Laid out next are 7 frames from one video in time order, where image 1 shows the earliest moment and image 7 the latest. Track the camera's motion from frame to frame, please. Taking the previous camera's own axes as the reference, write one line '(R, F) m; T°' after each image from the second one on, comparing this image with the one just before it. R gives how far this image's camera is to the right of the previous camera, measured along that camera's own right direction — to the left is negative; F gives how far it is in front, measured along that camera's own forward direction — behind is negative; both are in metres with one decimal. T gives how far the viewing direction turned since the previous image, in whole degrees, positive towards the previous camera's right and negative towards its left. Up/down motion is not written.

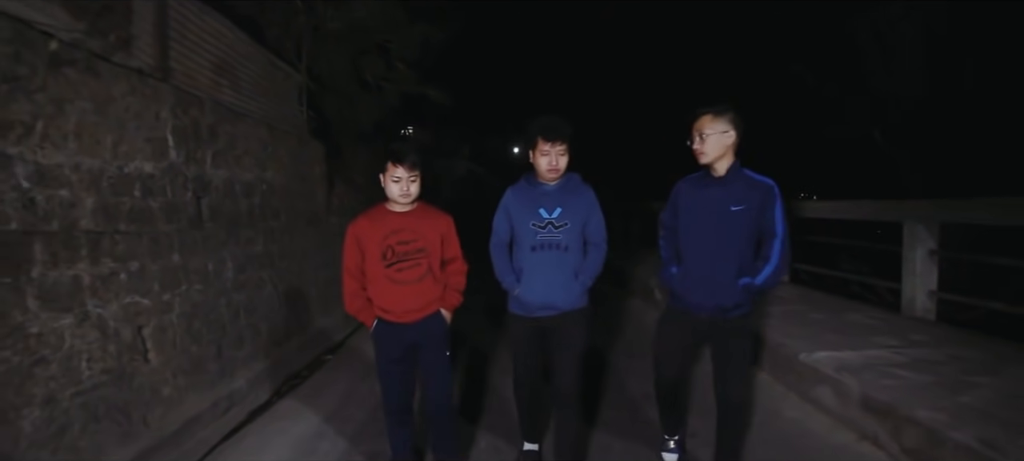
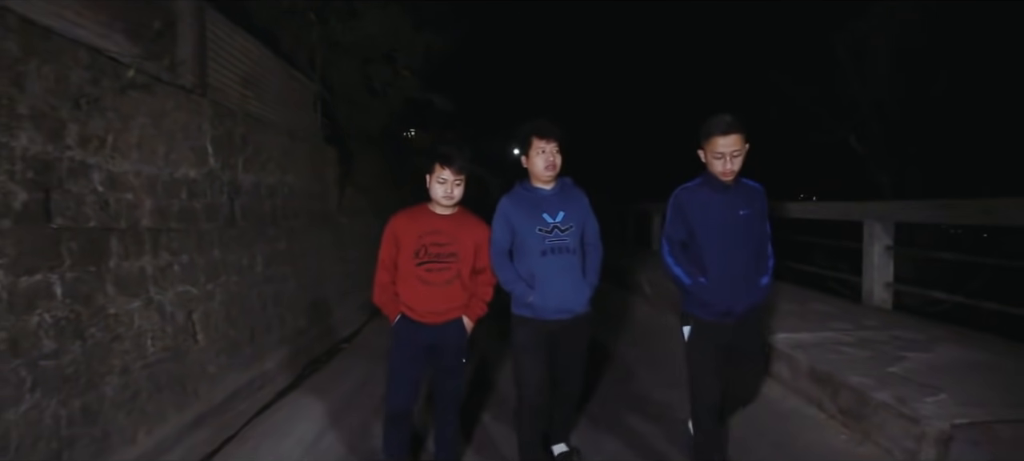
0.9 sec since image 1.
(0.0, -0.6) m; 0°
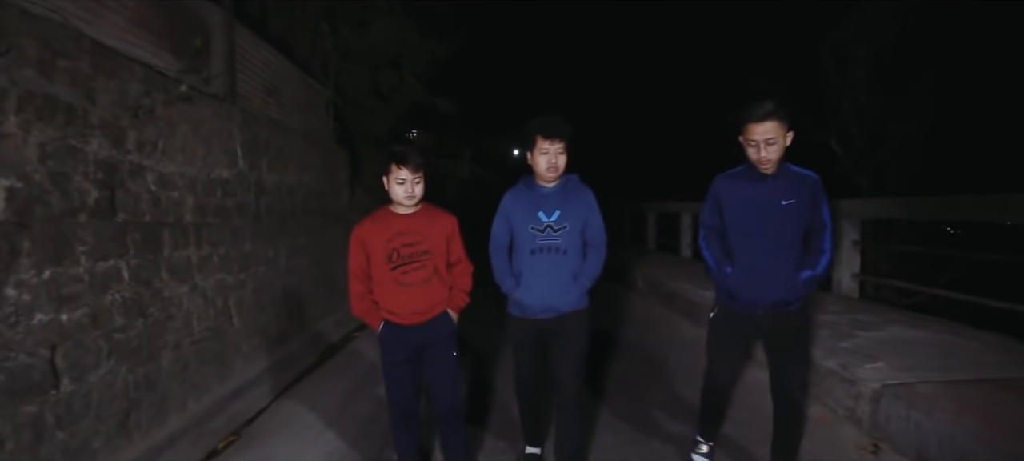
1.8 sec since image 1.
(0.0, -0.6) m; 0°
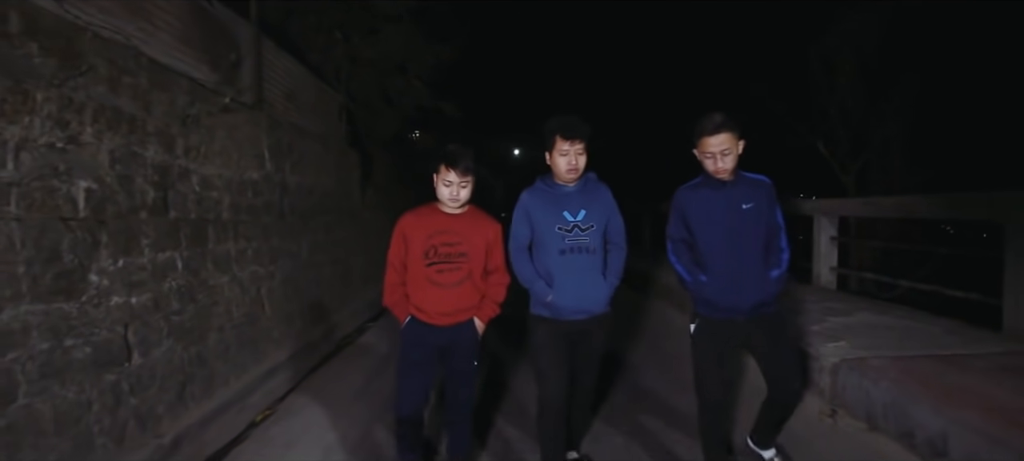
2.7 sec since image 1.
(-0.1, -0.6) m; 0°
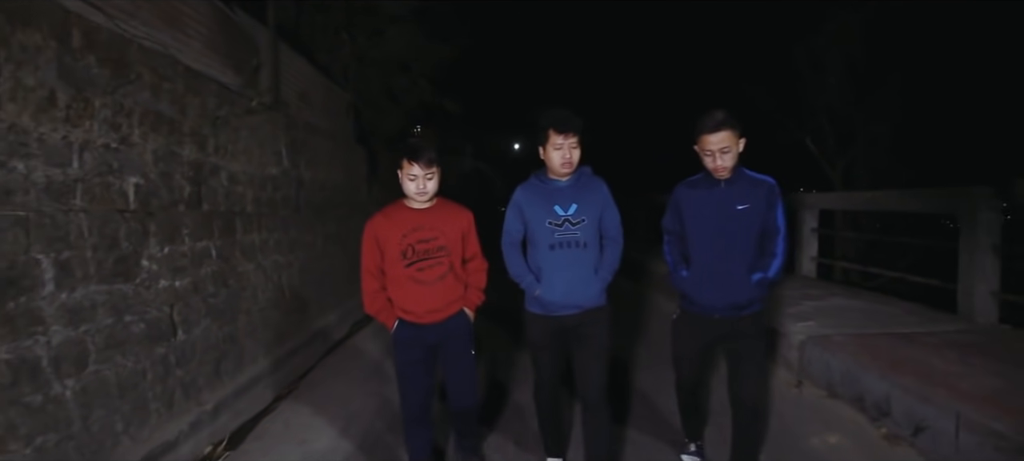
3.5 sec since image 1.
(0.0, -0.5) m; 0°
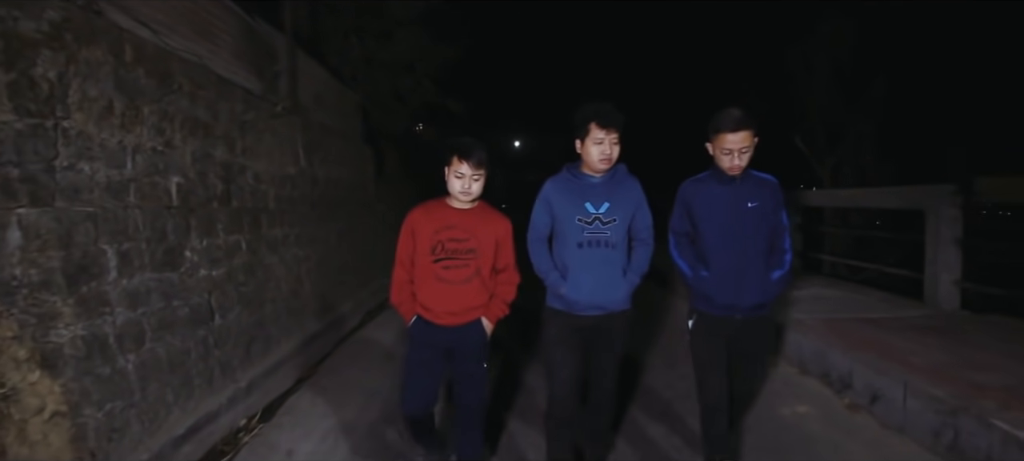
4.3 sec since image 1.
(0.0, -0.5) m; 0°
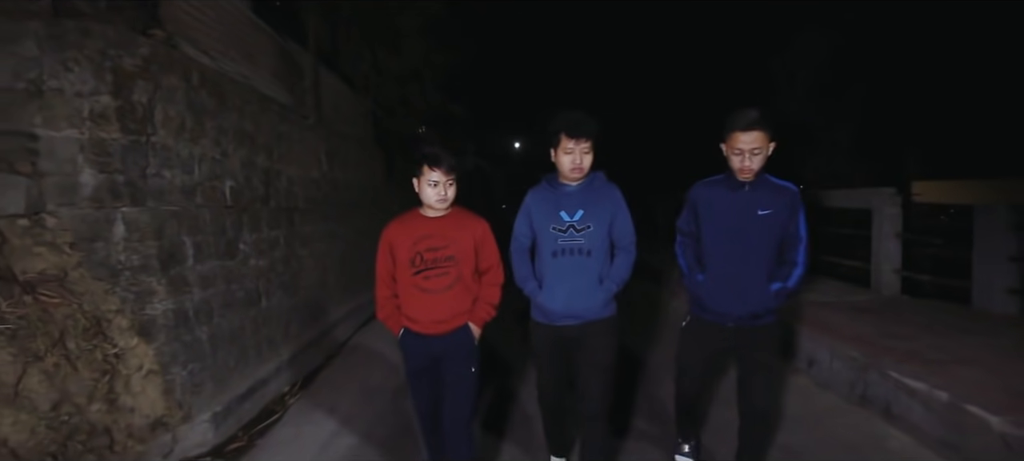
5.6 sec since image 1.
(0.0, -0.9) m; 0°
